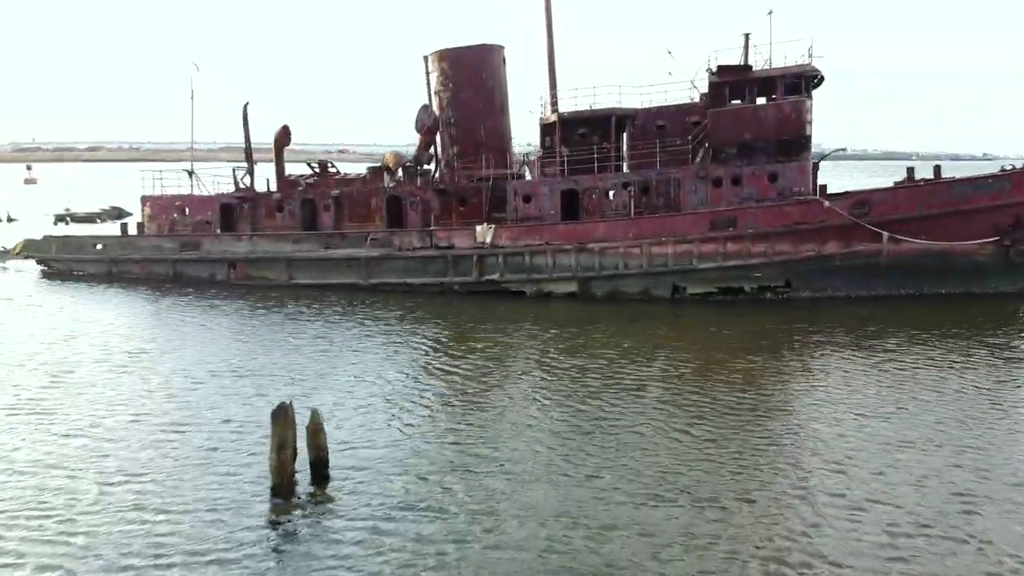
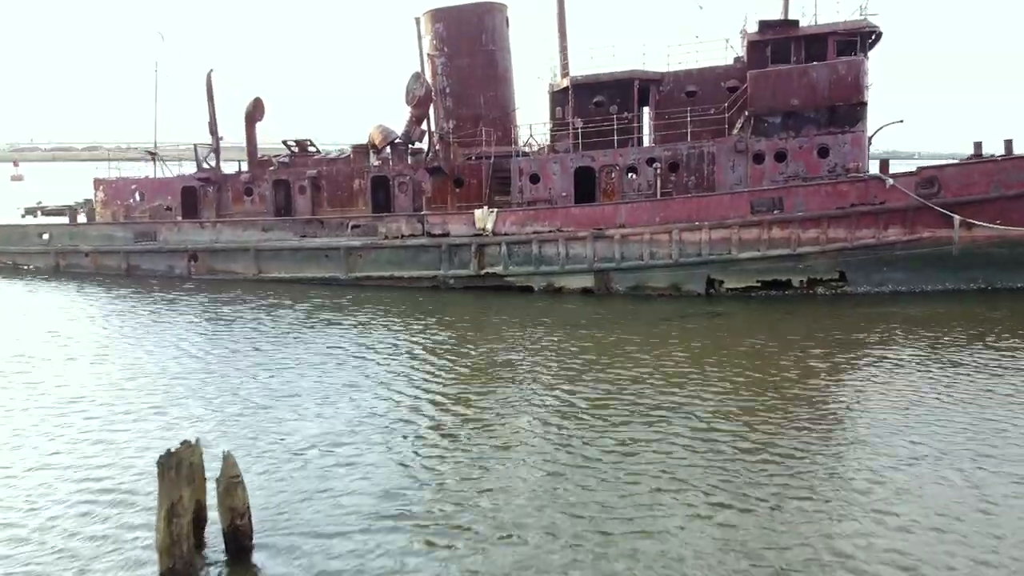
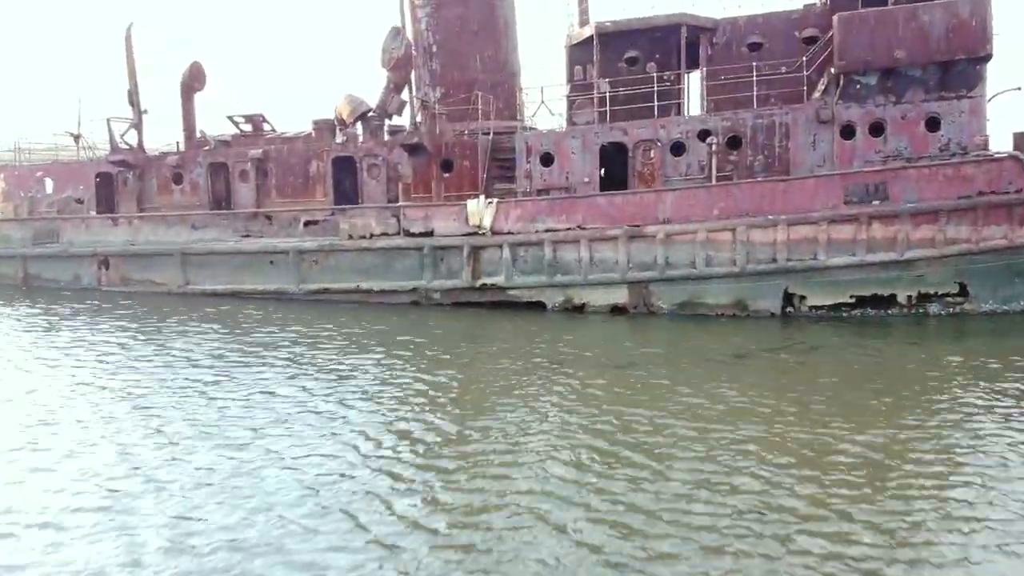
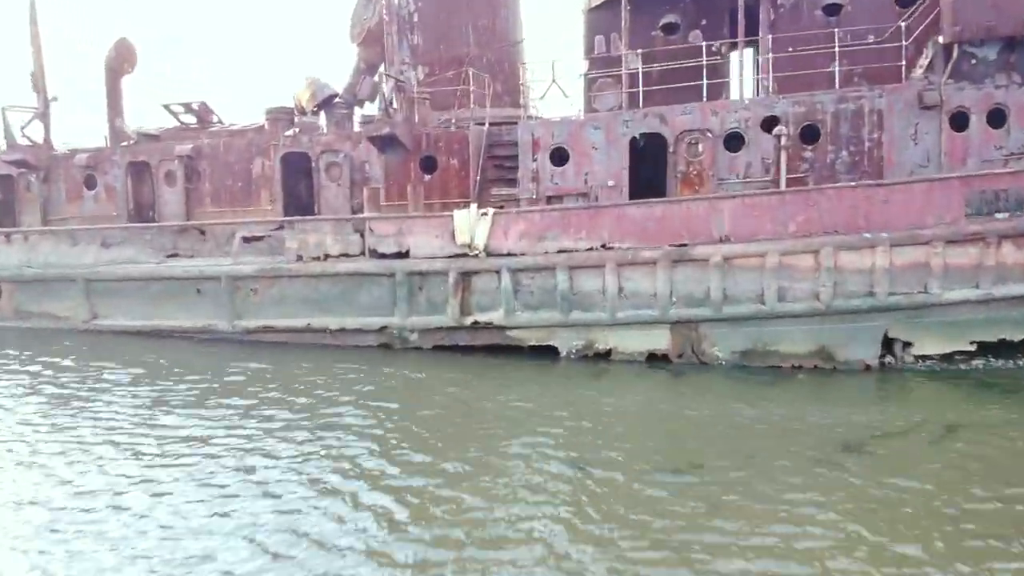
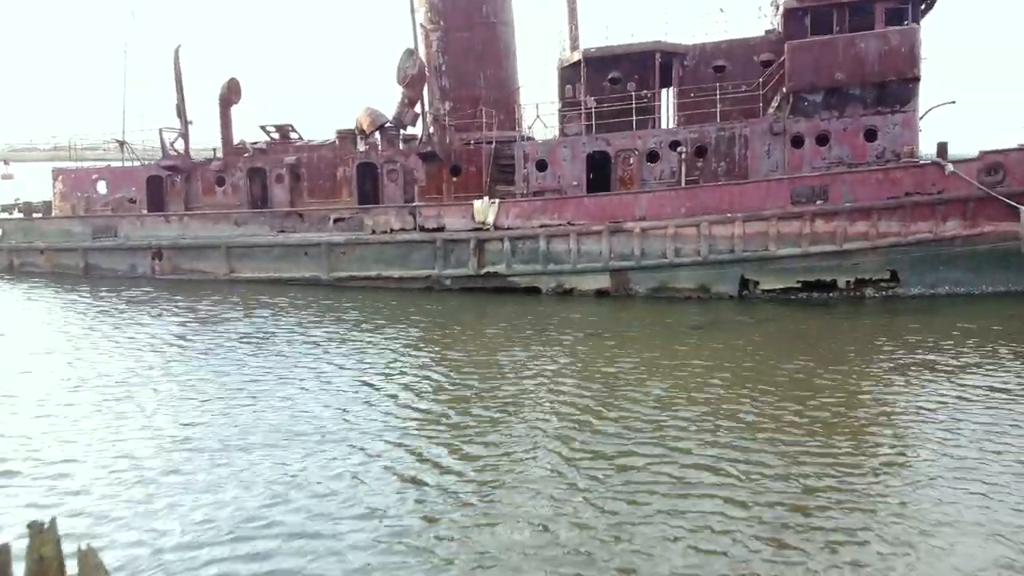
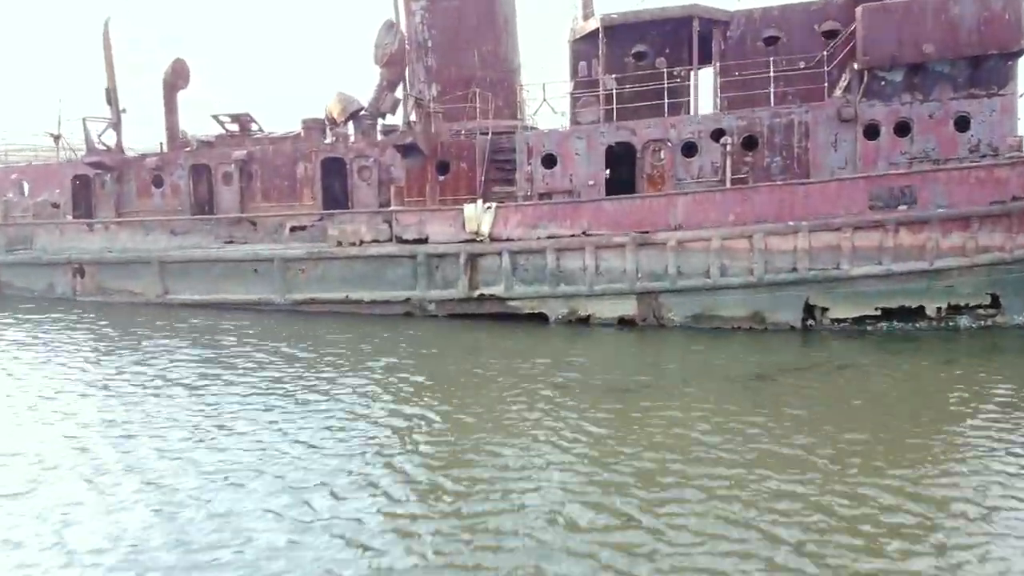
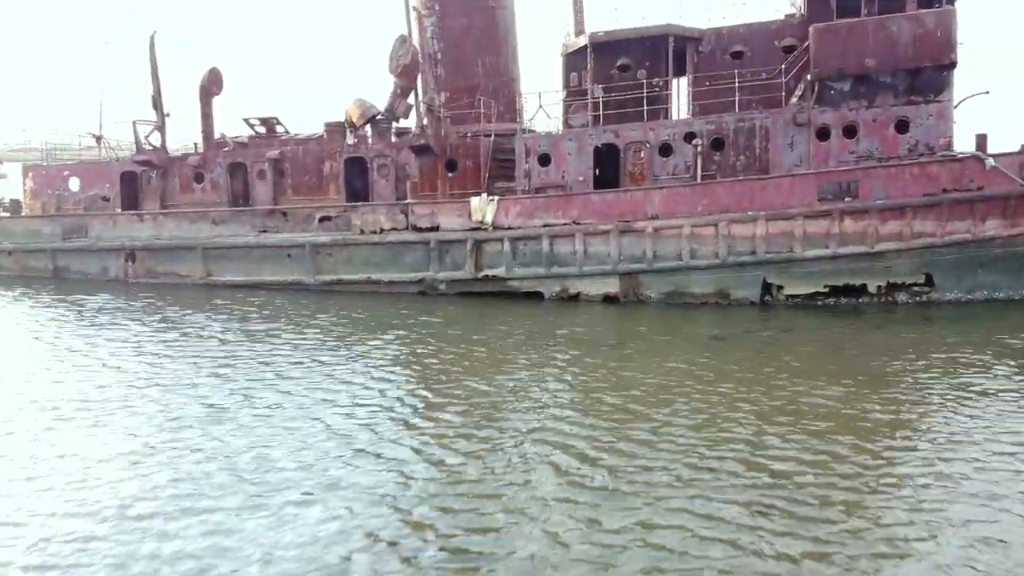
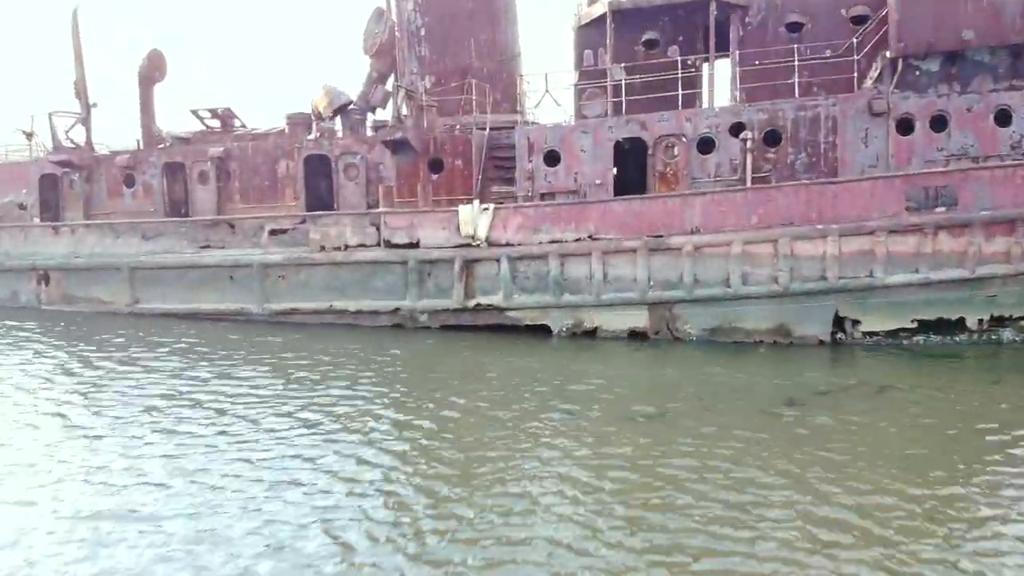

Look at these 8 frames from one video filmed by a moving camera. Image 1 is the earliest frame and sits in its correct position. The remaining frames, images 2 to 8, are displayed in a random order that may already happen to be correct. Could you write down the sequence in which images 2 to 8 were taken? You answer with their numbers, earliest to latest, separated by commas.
2, 5, 7, 3, 6, 8, 4
